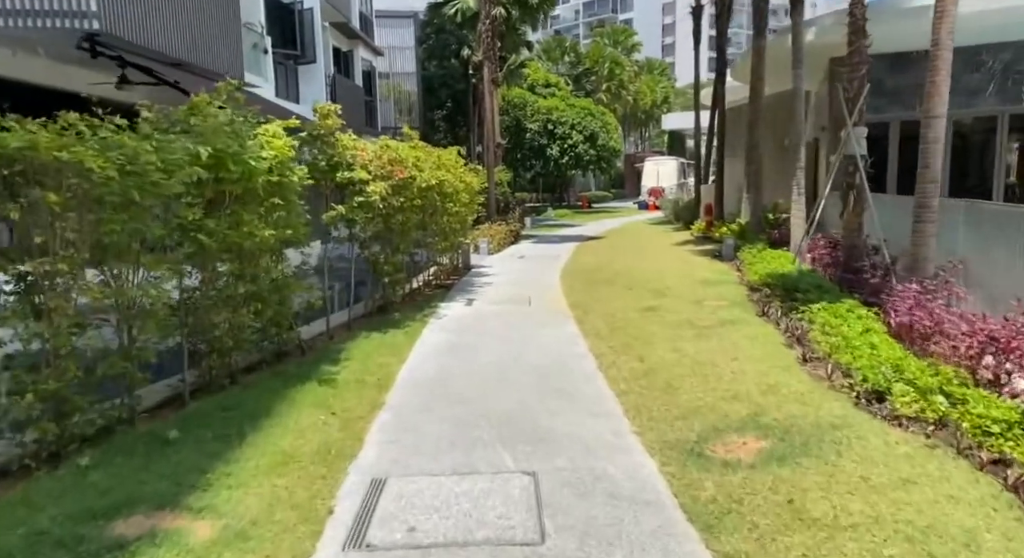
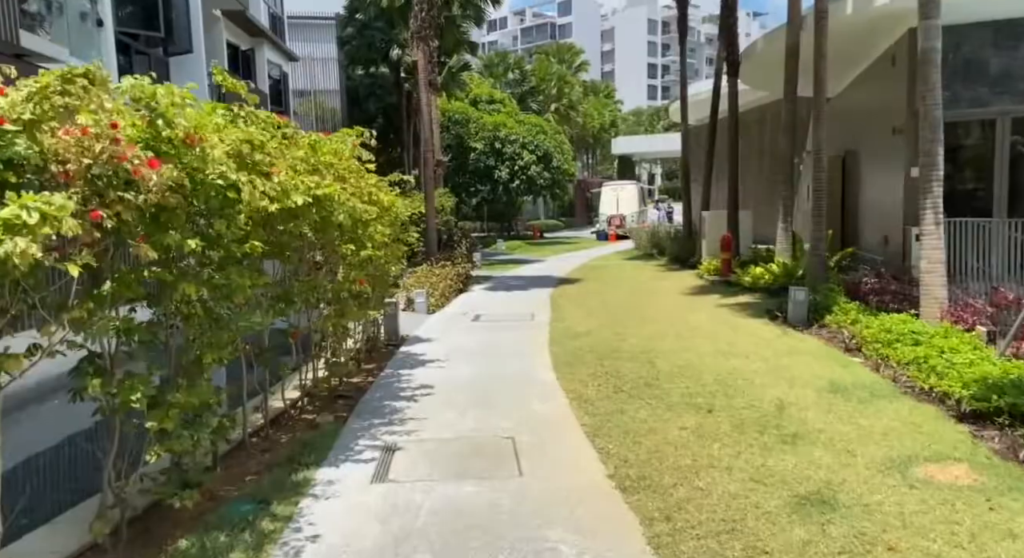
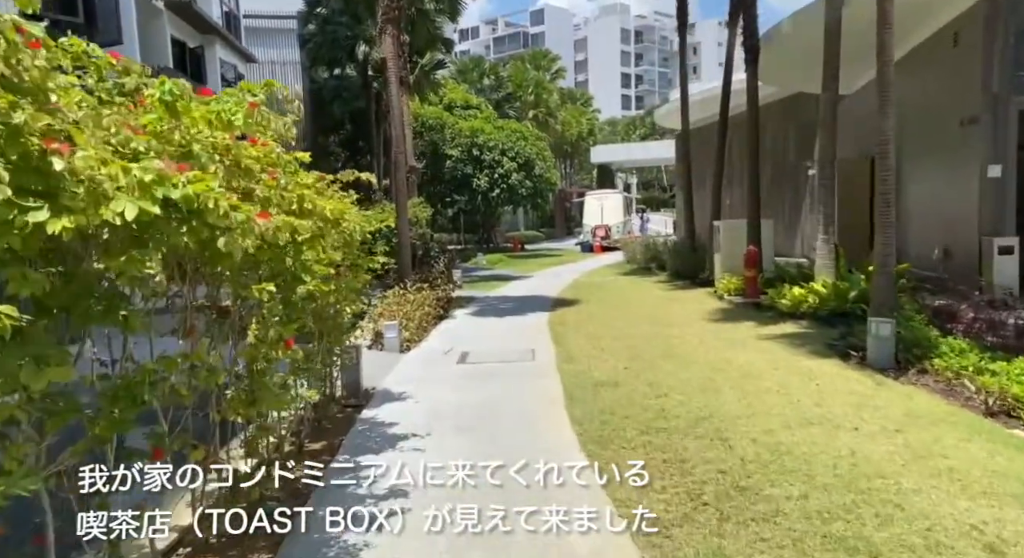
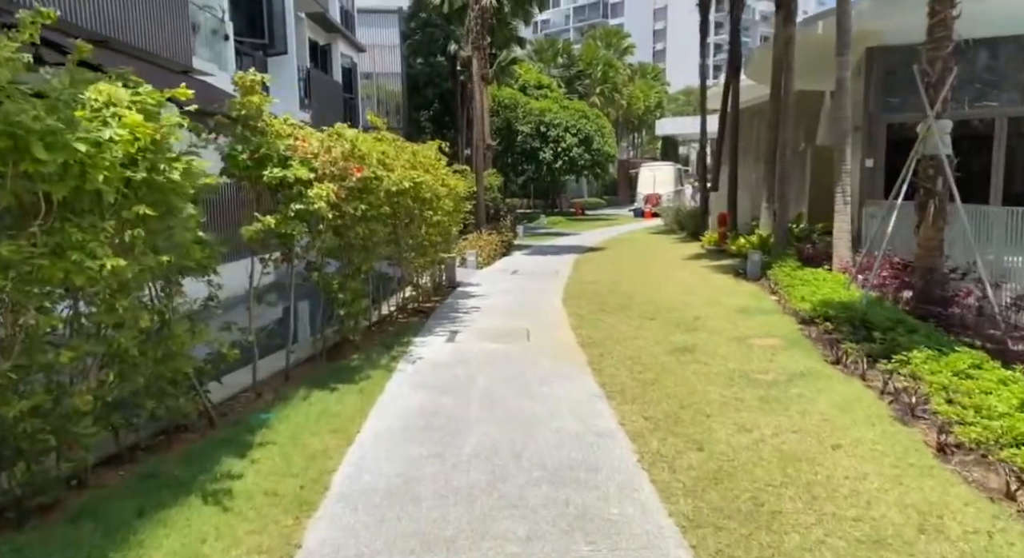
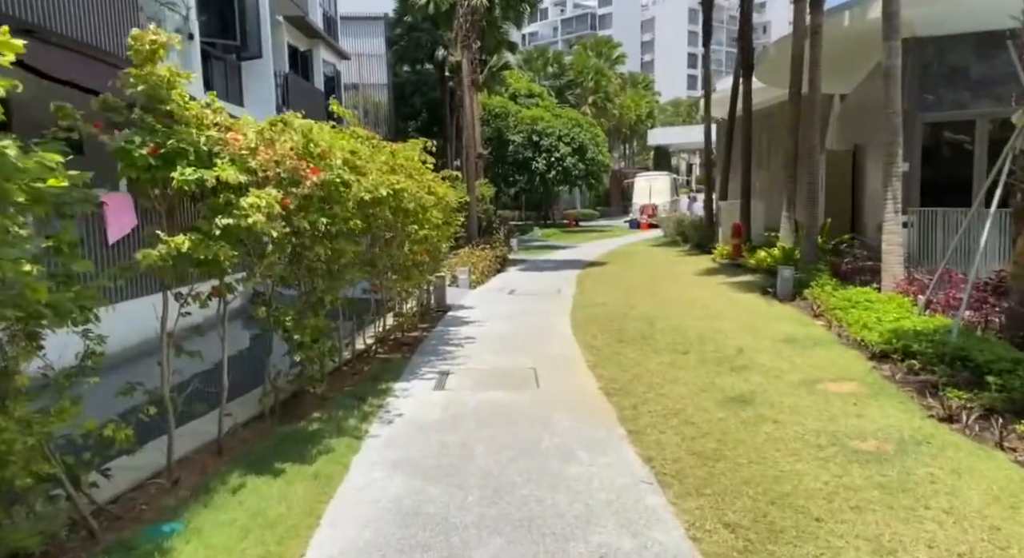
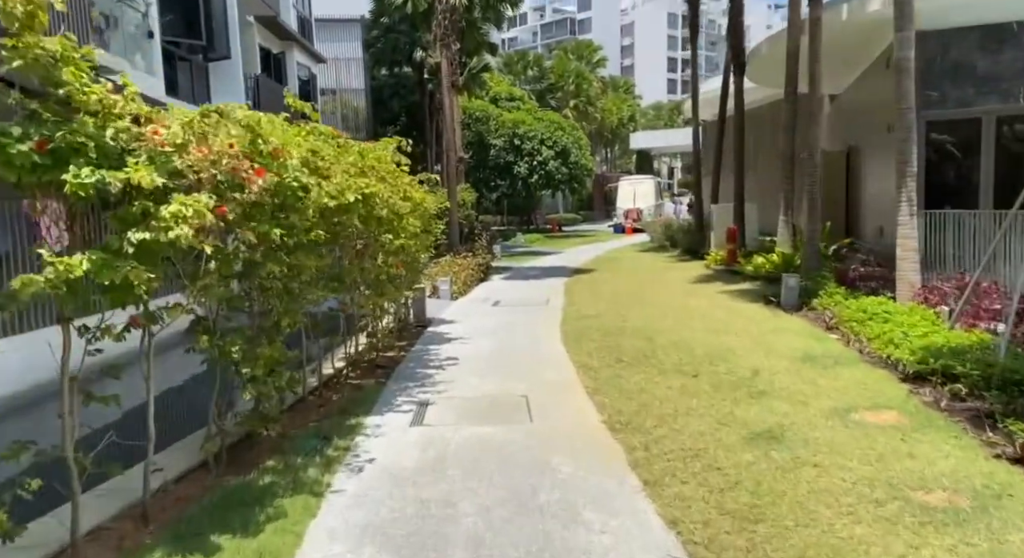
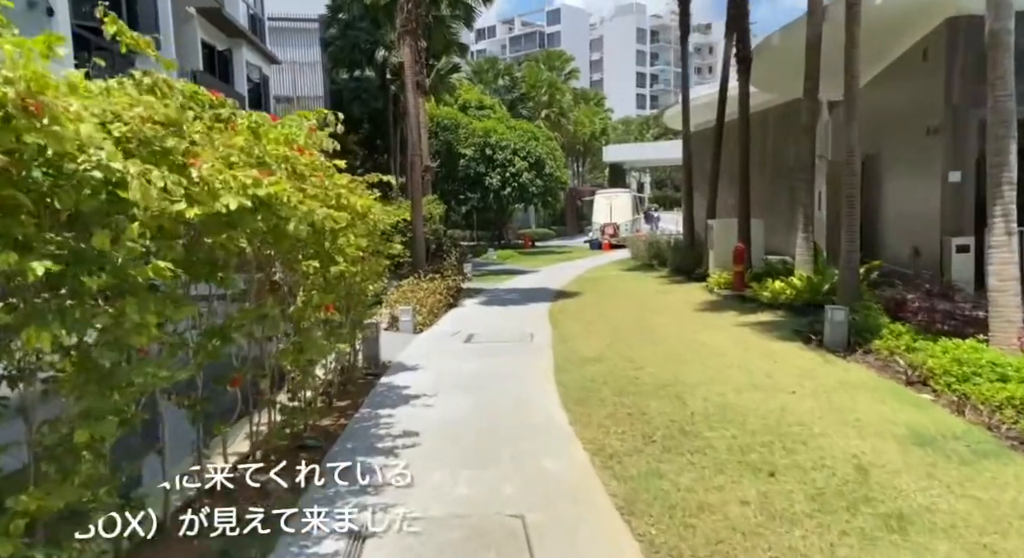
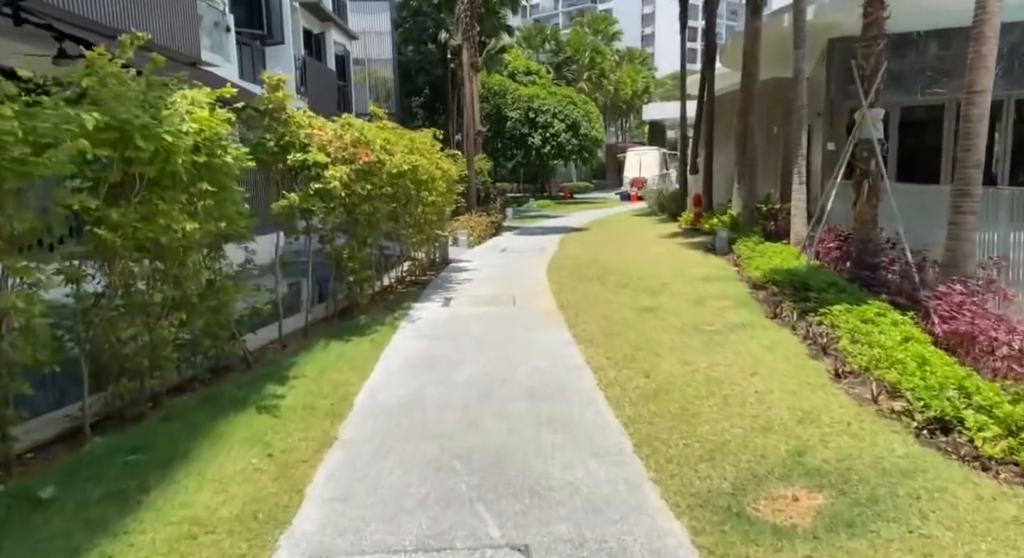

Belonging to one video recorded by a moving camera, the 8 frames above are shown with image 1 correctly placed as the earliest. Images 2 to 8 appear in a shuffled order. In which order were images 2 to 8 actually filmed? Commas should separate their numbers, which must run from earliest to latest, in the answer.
8, 4, 5, 6, 2, 7, 3
